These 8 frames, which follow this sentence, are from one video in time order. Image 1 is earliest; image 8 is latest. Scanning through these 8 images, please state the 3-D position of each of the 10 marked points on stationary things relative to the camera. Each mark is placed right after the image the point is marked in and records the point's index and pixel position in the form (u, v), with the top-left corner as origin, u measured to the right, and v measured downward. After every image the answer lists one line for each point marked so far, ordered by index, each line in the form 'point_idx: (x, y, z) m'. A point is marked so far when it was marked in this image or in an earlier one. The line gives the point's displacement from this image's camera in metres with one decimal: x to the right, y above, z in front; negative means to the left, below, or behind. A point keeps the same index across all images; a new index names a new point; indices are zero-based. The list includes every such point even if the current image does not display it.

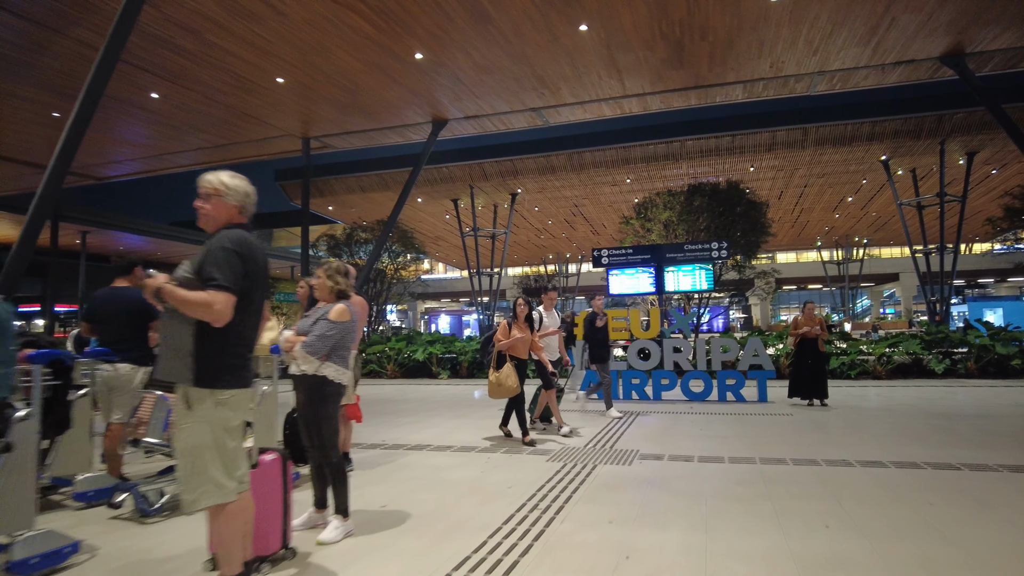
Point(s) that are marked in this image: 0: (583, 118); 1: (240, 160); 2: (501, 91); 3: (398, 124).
0: (+1.6, +3.9, +15.0) m
1: (-7.8, +3.6, +18.8) m
2: (-0.2, +3.9, +13.3) m
3: (-2.7, +3.8, +15.3) m
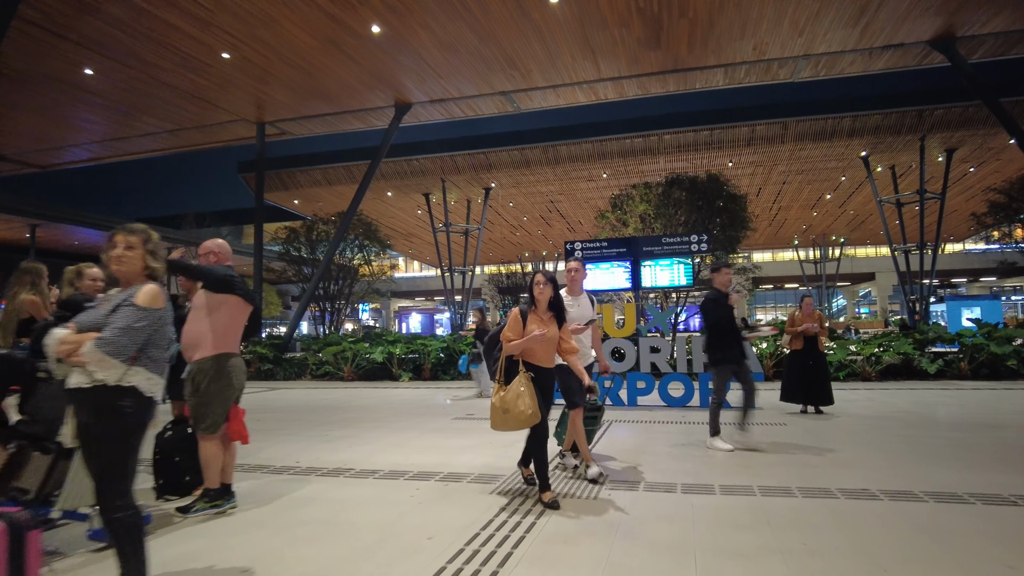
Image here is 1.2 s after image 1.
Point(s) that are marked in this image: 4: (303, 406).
0: (+1.0, +4.0, +14.2) m
1: (-8.6, +3.7, +17.7) m
2: (-0.8, +4.0, +12.4) m
3: (-3.4, +3.9, +14.4) m
4: (-2.6, -1.5, +8.4) m
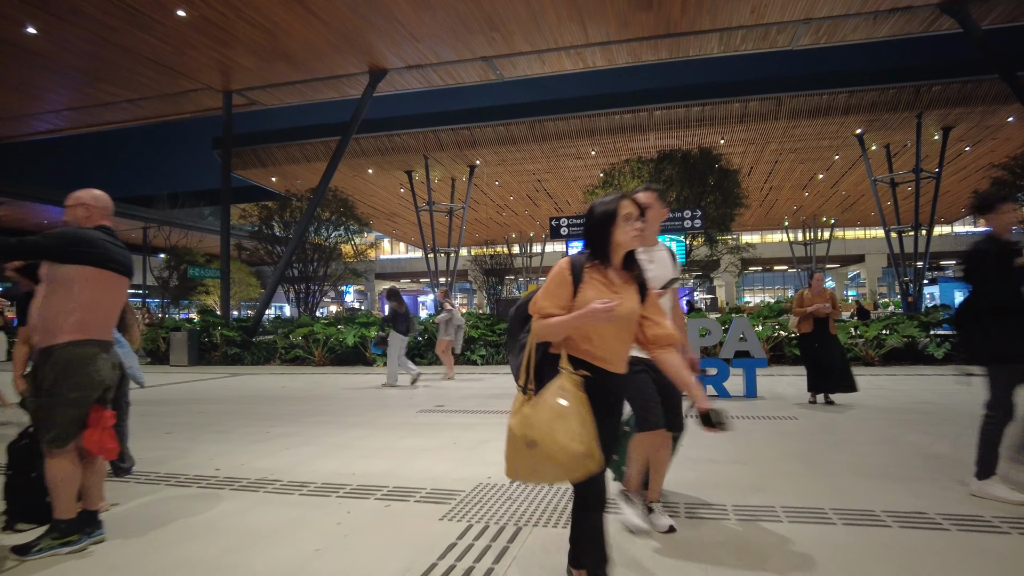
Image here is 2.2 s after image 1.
0: (+0.6, +4.4, +13.4) m
1: (-9.0, +4.2, +16.7) m
2: (-1.1, +4.4, +11.6) m
3: (-3.7, +4.3, +13.5) m
4: (-2.9, -1.2, +7.7) m
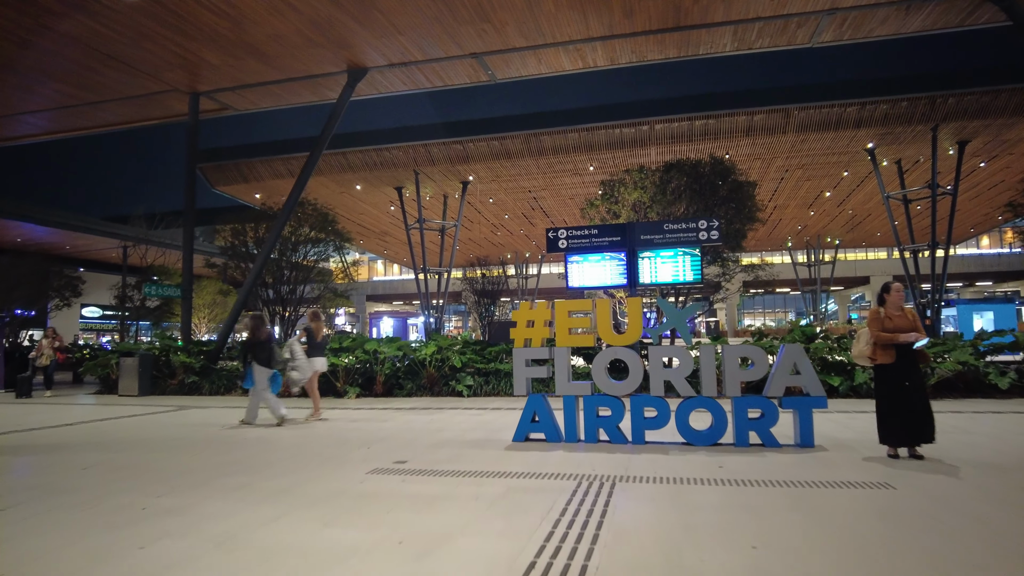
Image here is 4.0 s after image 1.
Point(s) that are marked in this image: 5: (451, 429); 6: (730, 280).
0: (+0.5, +4.0, +12.2) m
1: (-9.1, +3.8, +15.5) m
2: (-1.3, +4.1, +10.4) m
3: (-3.9, +3.9, +12.3) m
4: (-3.0, -1.4, +6.3) m
5: (-0.6, -1.4, +6.4) m
6: (+5.7, +0.2, +17.2) m
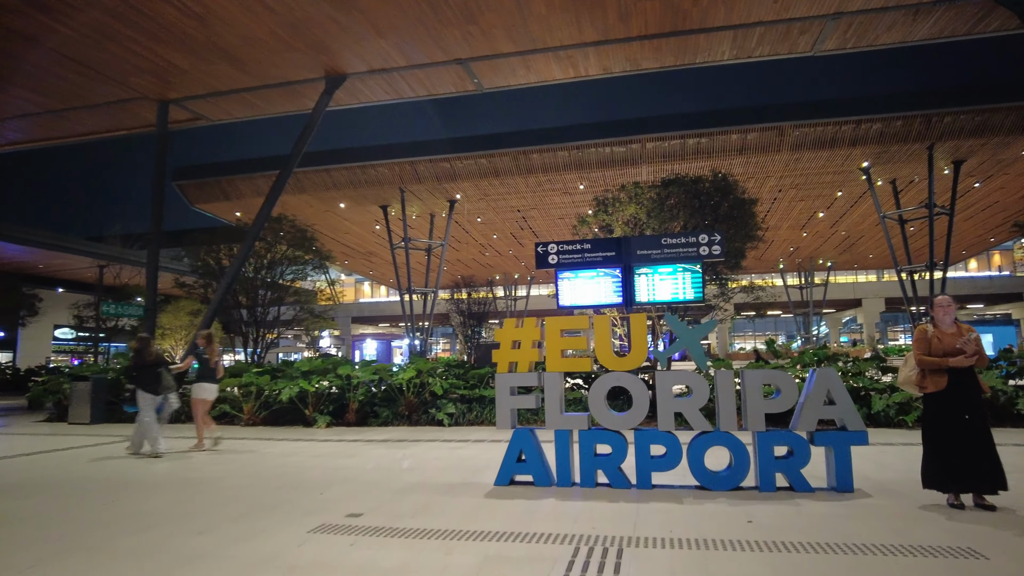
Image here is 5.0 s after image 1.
0: (+0.3, +3.7, +11.6) m
1: (-9.4, +3.3, +14.7) m
2: (-1.5, +3.8, +9.8) m
3: (-4.1, +3.6, +11.6) m
4: (-3.1, -1.5, +5.5) m
5: (-0.7, -1.6, +5.6) m
6: (+5.4, -0.4, +16.6) m
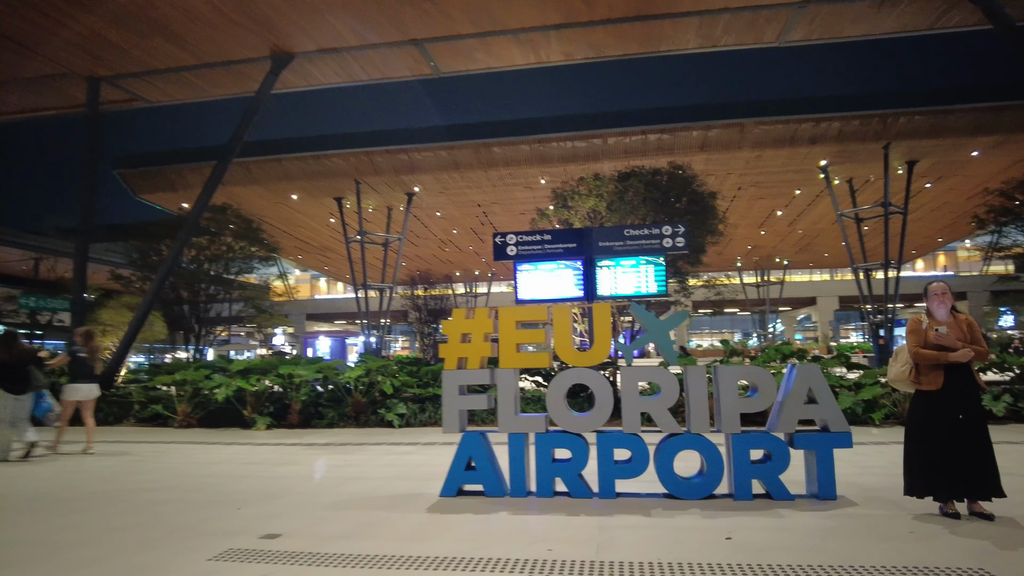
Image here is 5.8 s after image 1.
0: (-0.5, +3.8, +11.1) m
1: (-10.3, +3.5, +13.7) m
2: (-2.1, +3.9, +9.2) m
3: (-4.8, +3.7, +10.9) m
4: (-3.5, -1.4, +4.8) m
5: (-1.1, -1.5, +5.1) m
6: (+4.4, -0.3, +16.4) m
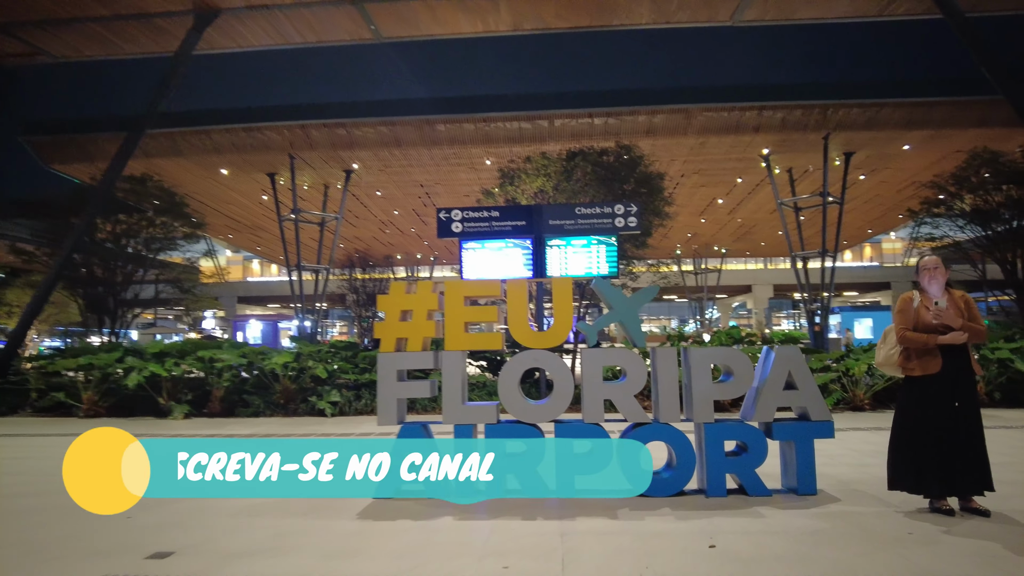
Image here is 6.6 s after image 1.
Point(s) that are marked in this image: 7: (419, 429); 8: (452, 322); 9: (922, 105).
0: (-1.3, +4.1, +10.5) m
1: (-11.3, +3.9, +12.1) m
2: (-2.7, +4.2, +8.4) m
3: (-5.6, +4.1, +9.9) m
4: (-3.8, -1.2, +4.1) m
5: (-1.5, -1.3, +4.5) m
6: (+3.0, +0.1, +16.2) m
7: (-0.6, -0.9, +4.1) m
8: (-0.4, -0.3, +4.6) m
9: (+7.6, +3.4, +12.3) m
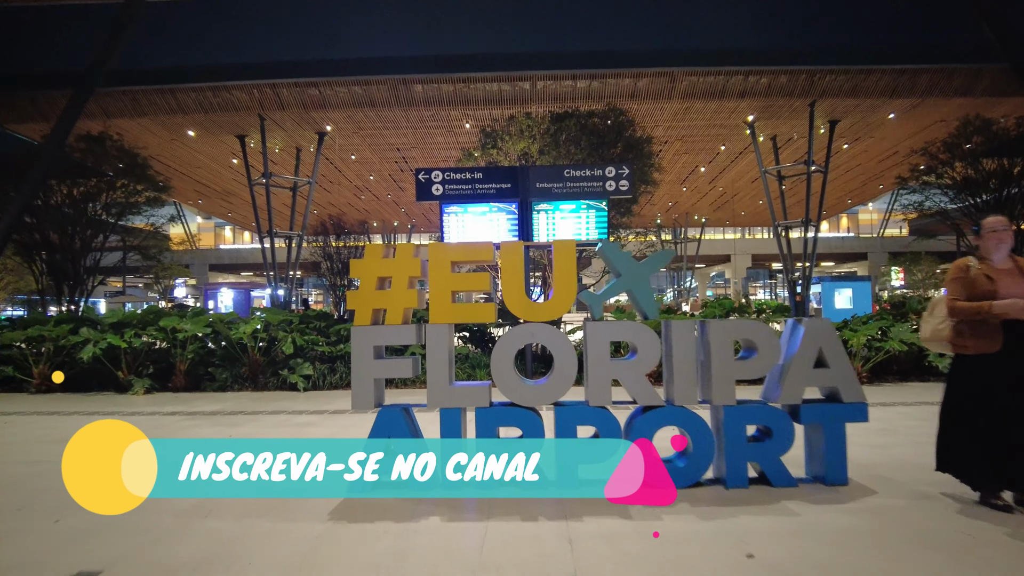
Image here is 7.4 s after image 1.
0: (-1.6, +4.6, +9.8) m
1: (-11.6, +4.5, +11.1) m
2: (-2.9, +4.6, +7.7) m
3: (-5.8, +4.6, +9.0) m
4: (-3.9, -1.0, +3.5) m
5: (-1.5, -1.1, +4.1) m
6: (+2.5, +0.9, +15.9) m
7: (-0.6, -0.7, +3.7) m
8: (-0.5, 0.0, +4.1) m
9: (+7.3, +4.0, +12.0) m
